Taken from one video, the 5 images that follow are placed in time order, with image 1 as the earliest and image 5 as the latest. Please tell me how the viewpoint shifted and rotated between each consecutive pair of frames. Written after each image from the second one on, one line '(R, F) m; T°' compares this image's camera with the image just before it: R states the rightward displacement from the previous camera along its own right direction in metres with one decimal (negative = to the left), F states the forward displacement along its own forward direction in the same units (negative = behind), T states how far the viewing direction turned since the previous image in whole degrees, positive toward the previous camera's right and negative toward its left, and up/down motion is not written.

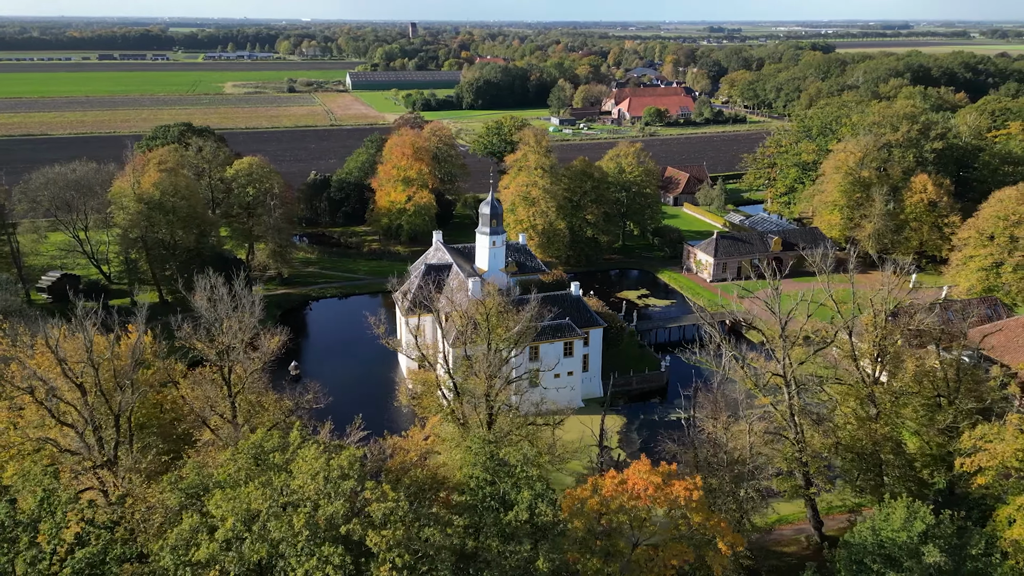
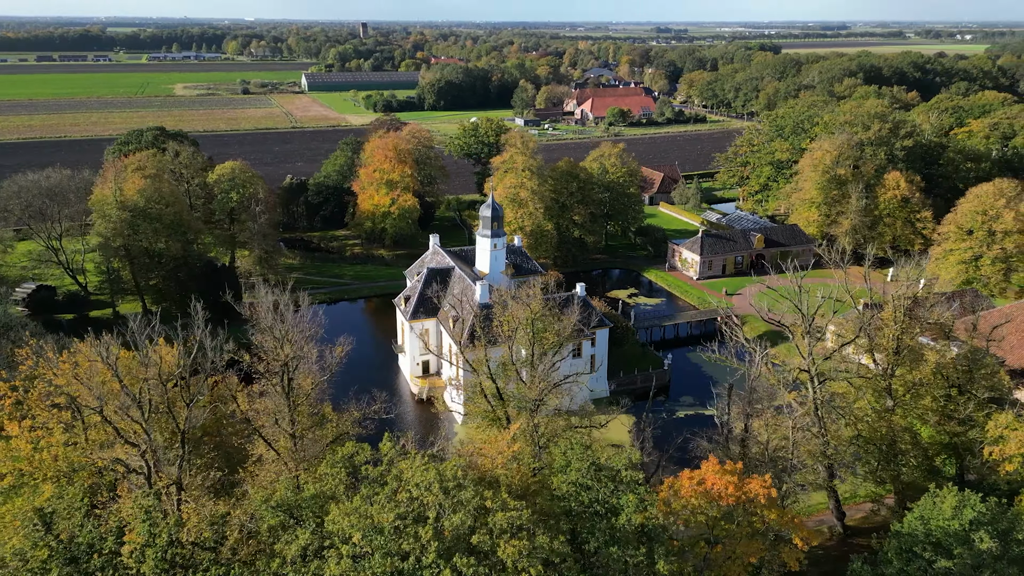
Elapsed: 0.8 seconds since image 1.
(-2.8, +0.1) m; +4°
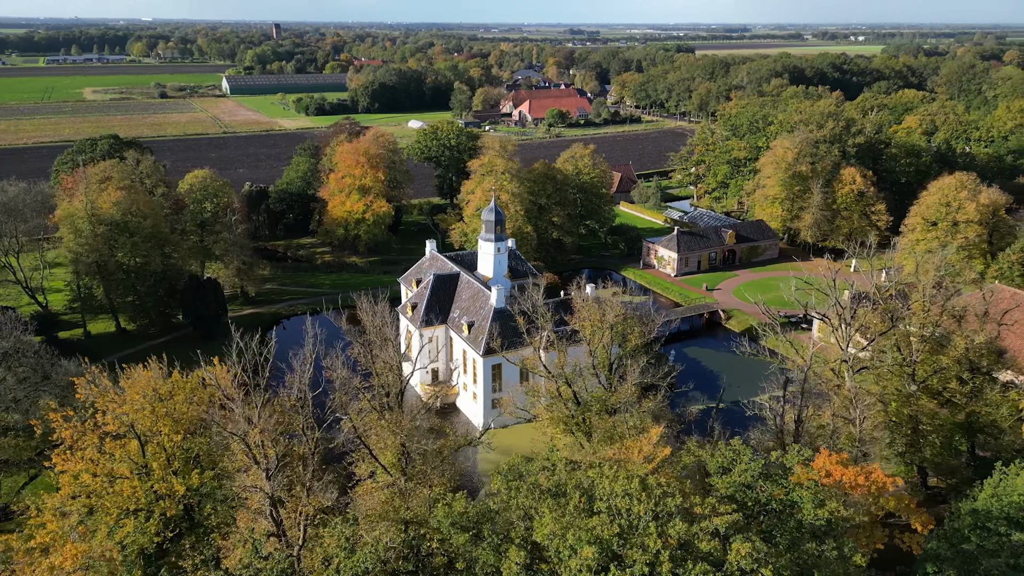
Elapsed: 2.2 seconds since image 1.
(-4.8, +0.3) m; +6°
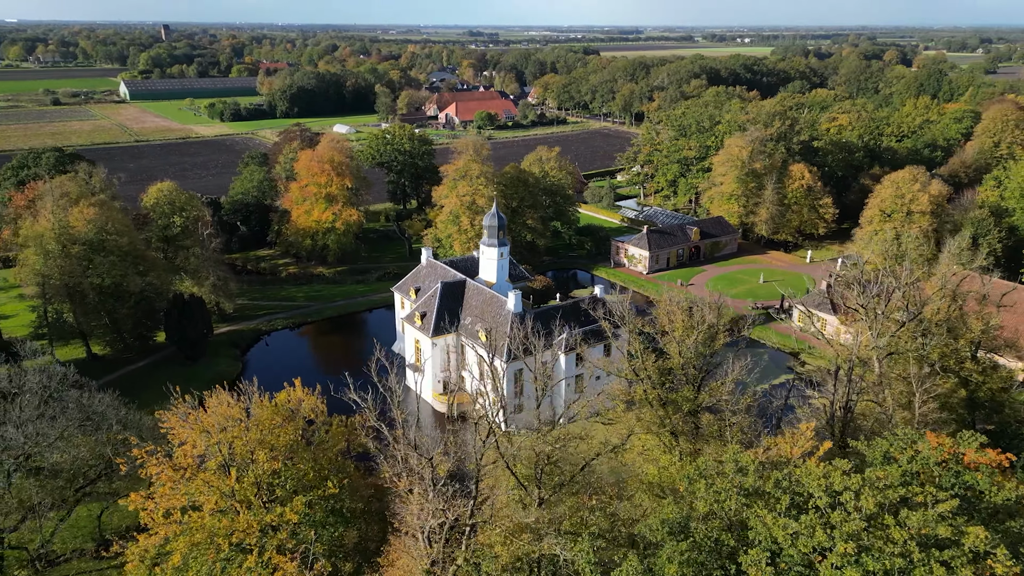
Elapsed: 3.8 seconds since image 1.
(-5.6, +0.4) m; +7°
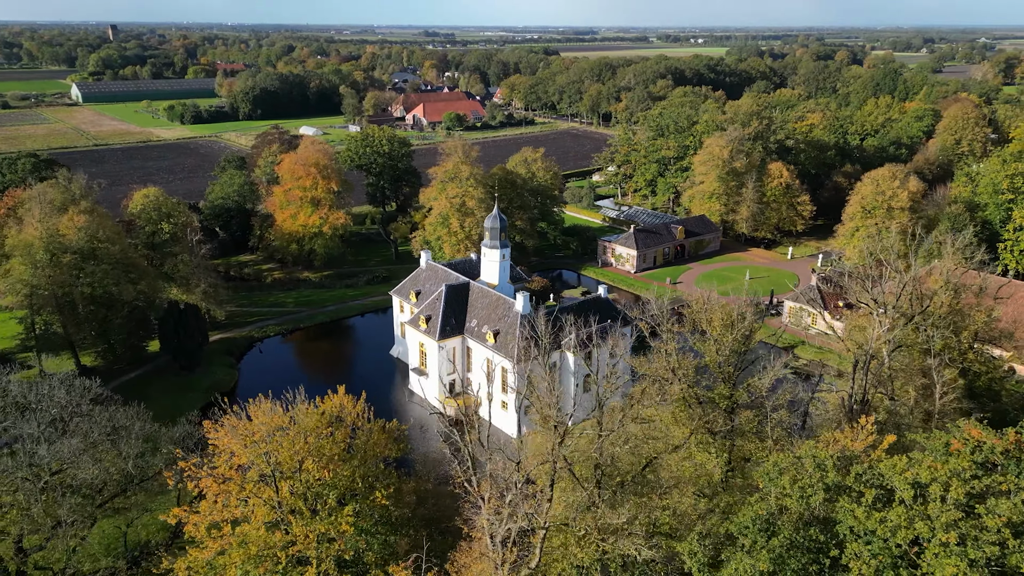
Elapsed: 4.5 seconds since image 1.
(-2.5, 0.0) m; +3°
